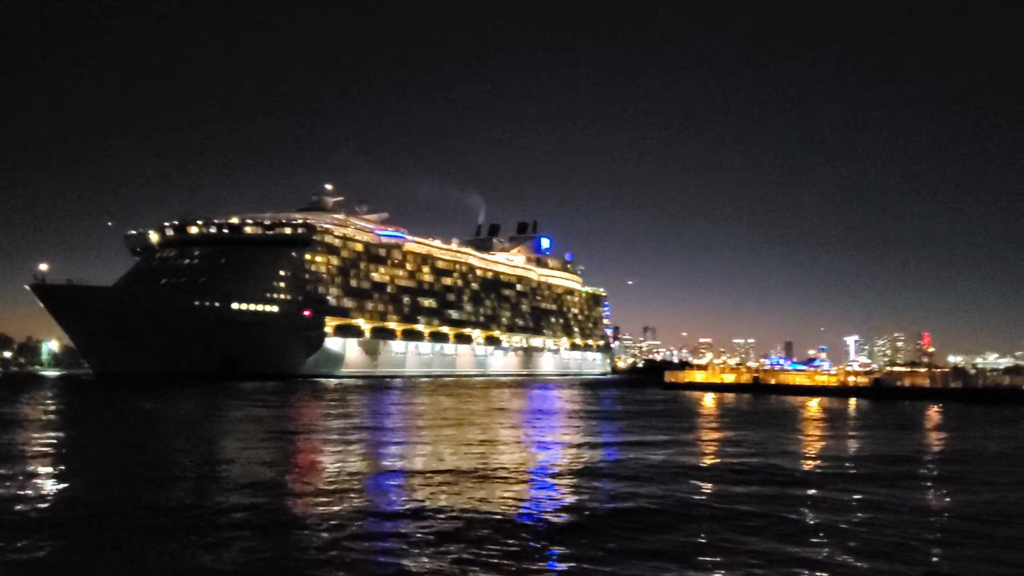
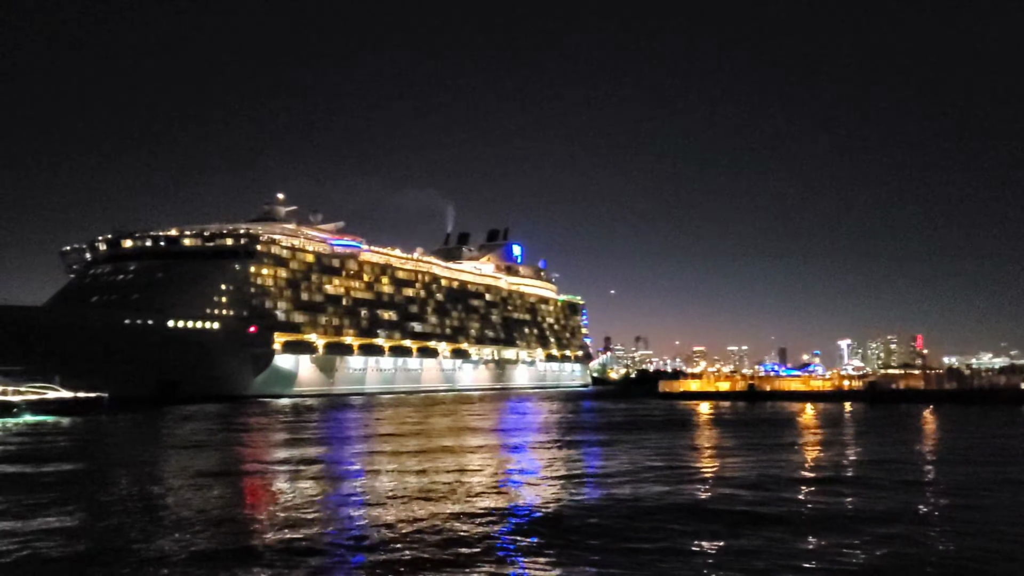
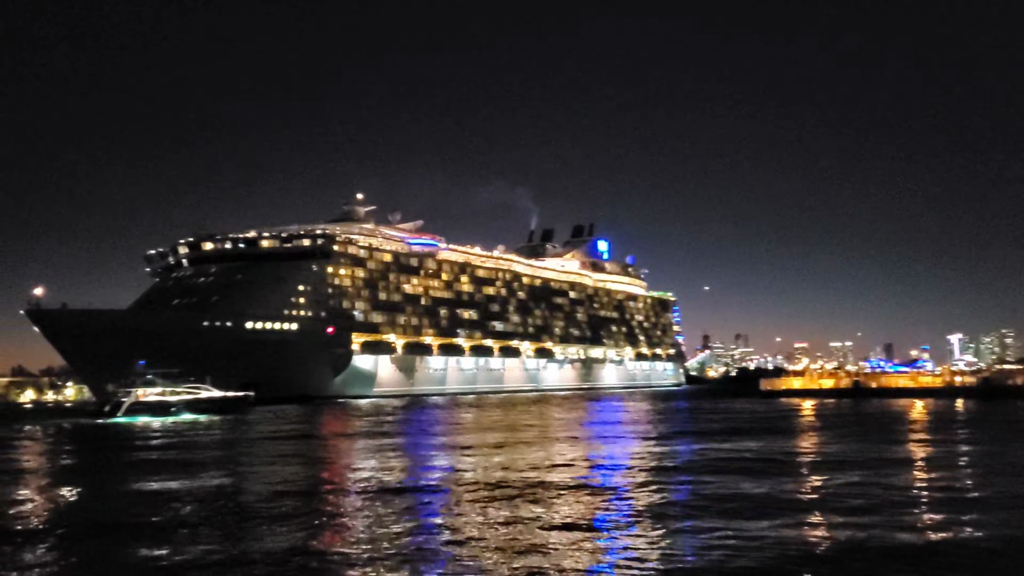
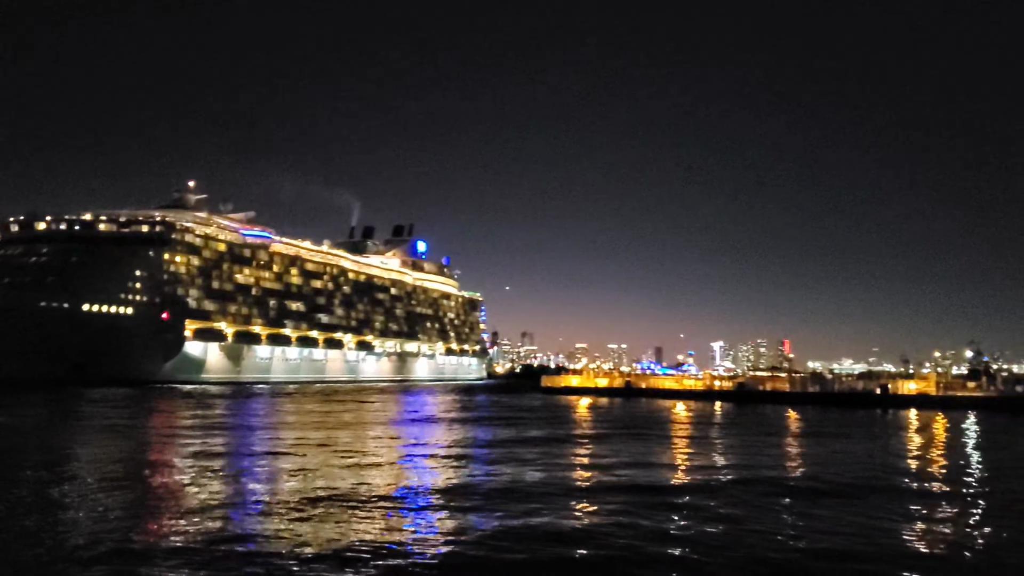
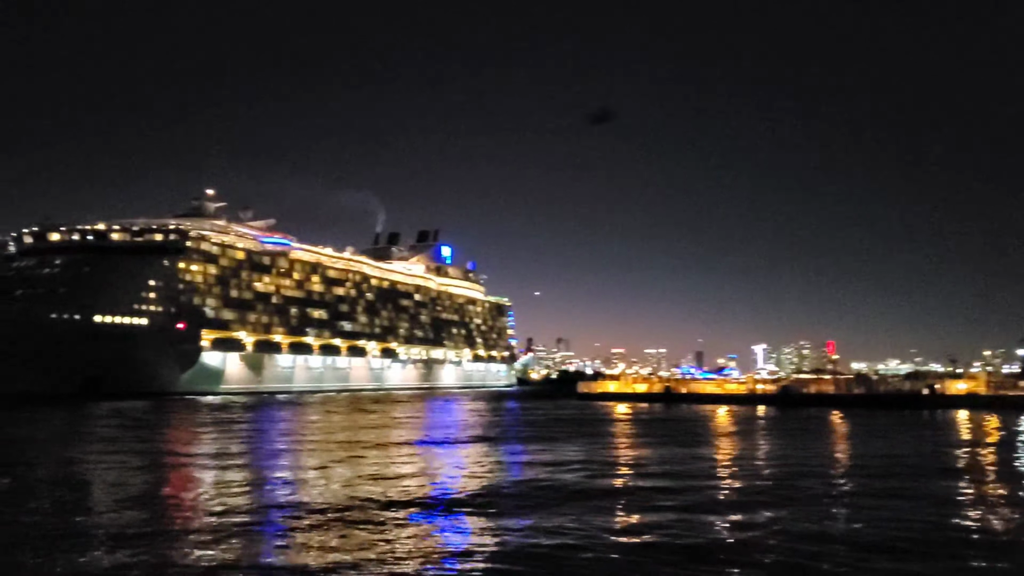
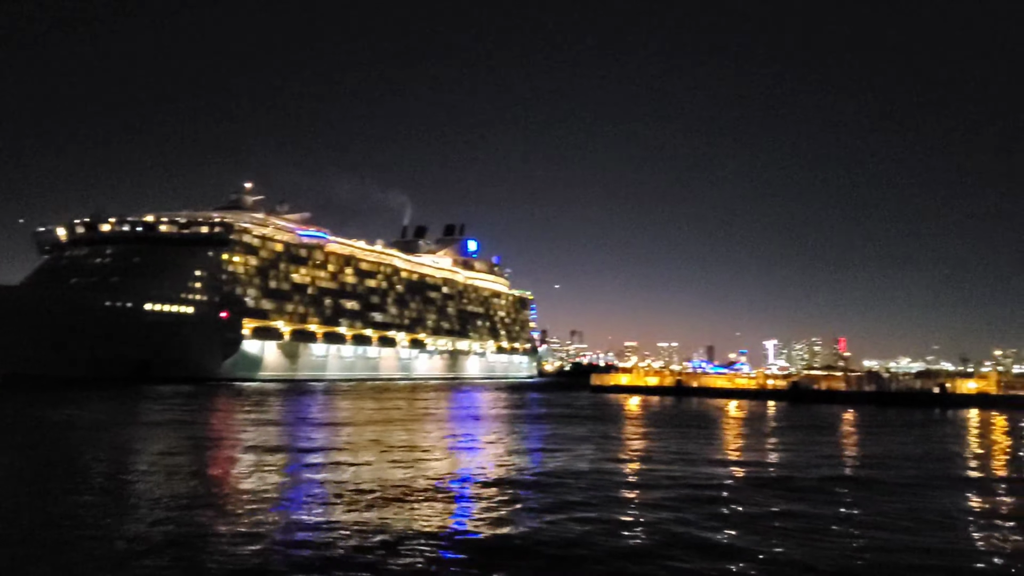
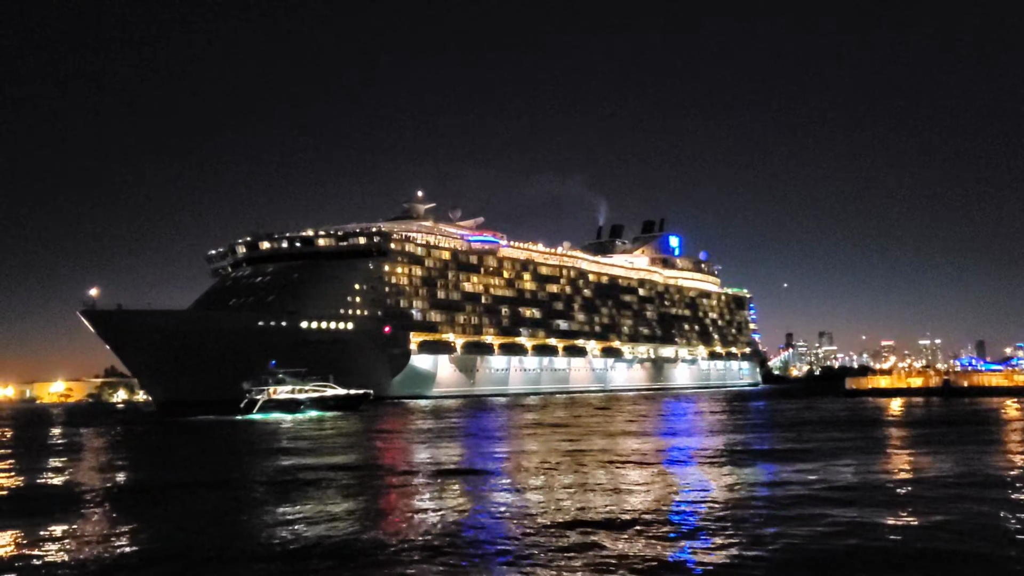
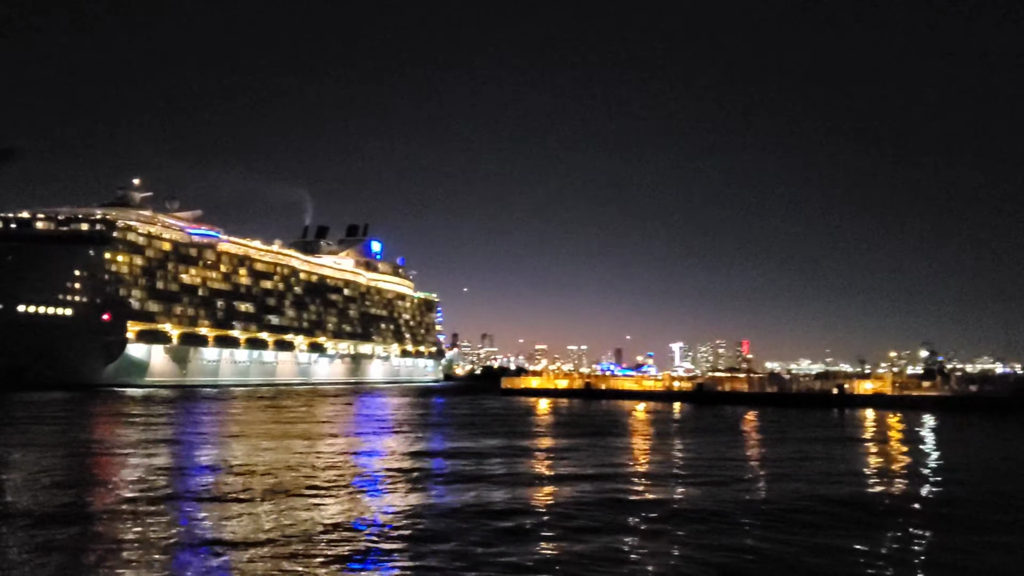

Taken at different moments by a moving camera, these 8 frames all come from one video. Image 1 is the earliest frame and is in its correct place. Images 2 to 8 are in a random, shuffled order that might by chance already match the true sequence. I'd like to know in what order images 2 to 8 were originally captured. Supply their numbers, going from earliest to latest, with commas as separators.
6, 4, 8, 5, 2, 3, 7
